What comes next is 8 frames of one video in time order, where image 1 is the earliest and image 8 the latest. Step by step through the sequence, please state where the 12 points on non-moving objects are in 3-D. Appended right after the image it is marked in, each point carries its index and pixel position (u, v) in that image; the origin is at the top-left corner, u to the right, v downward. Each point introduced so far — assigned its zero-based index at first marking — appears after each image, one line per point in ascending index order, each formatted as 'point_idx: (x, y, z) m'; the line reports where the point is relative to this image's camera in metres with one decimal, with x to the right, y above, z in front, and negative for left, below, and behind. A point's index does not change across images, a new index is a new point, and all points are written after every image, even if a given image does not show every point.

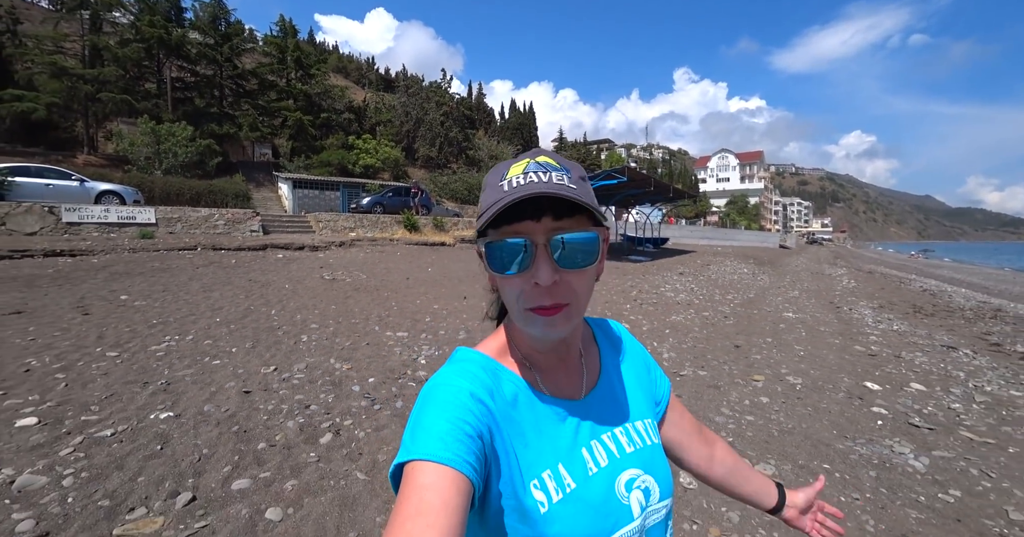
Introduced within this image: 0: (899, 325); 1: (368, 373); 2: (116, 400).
0: (+9.5, -1.3, +11.2) m
1: (-1.7, -1.2, +5.3) m
2: (-3.7, -1.2, +4.3) m
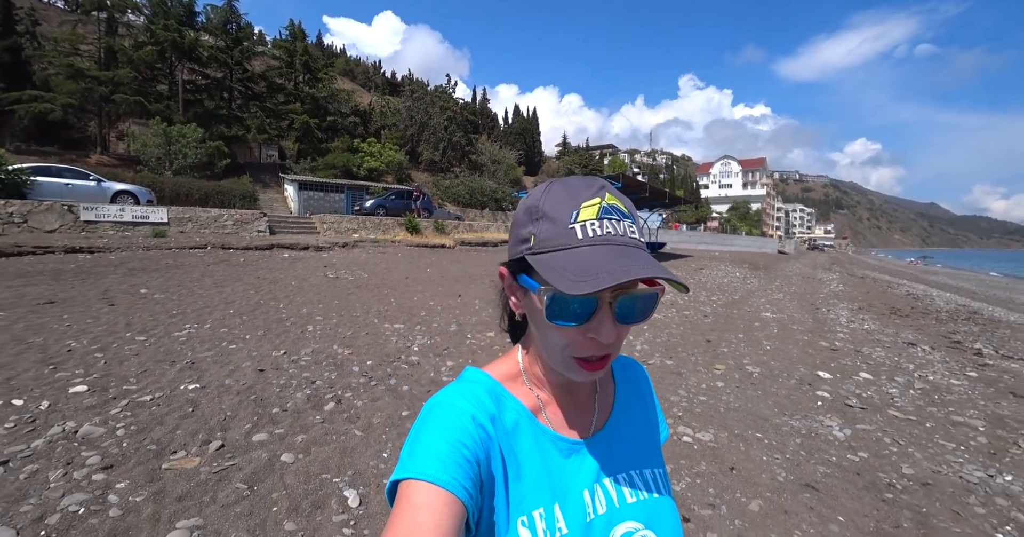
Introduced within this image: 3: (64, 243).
0: (+9.3, -1.4, +11.8) m
1: (-1.9, -1.2, +5.9) m
2: (-3.9, -1.1, +5.0) m
3: (-13.4, +0.7, +13.3) m
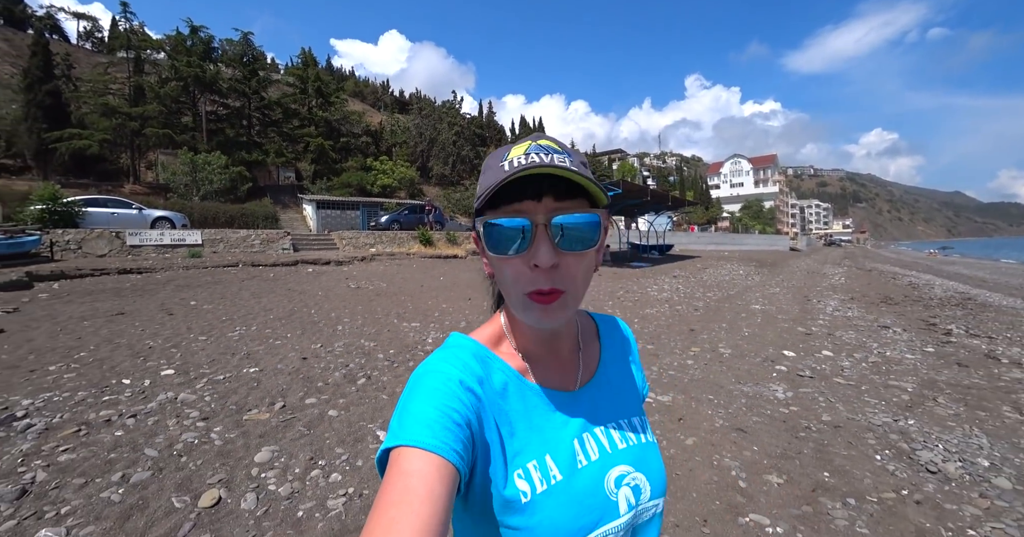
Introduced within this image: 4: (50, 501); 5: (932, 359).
0: (+9.5, -1.2, +12.5) m
1: (-2.0, -1.2, +7.1) m
2: (-4.0, -1.3, +6.2) m
3: (-13.2, +0.1, +14.9) m
4: (-3.2, -1.6, +3.1) m
5: (+7.2, -1.5, +7.7) m
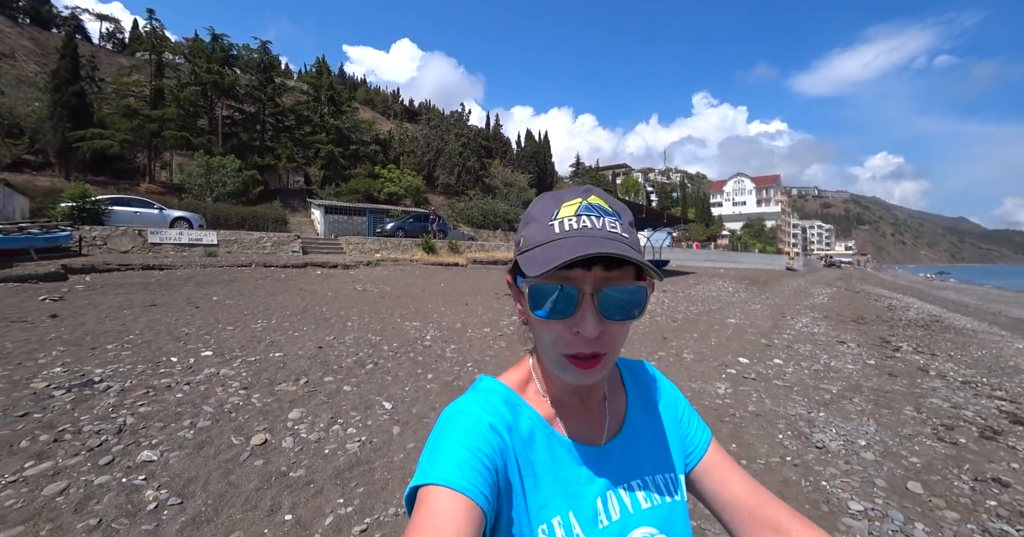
0: (+9.2, -1.8, +13.6) m
1: (-2.2, -1.3, +8.1) m
2: (-4.2, -1.3, +7.3) m
3: (-13.3, +0.2, +16.0) m
4: (-3.4, -1.5, +4.2) m
5: (+6.9, -1.9, +8.7) m
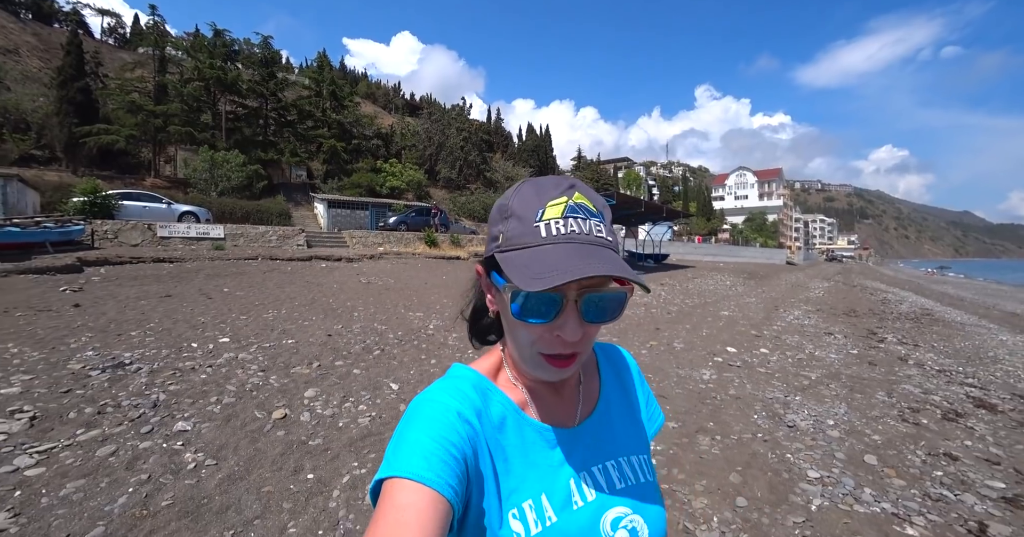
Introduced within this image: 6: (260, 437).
0: (+9.2, -1.6, +14.0) m
1: (-2.2, -1.2, +8.6) m
2: (-4.3, -1.1, +7.7) m
3: (-13.3, +0.5, +16.5) m
4: (-3.5, -1.4, +4.6) m
5: (+6.9, -1.8, +9.2) m
6: (-2.4, -1.6, +4.2) m
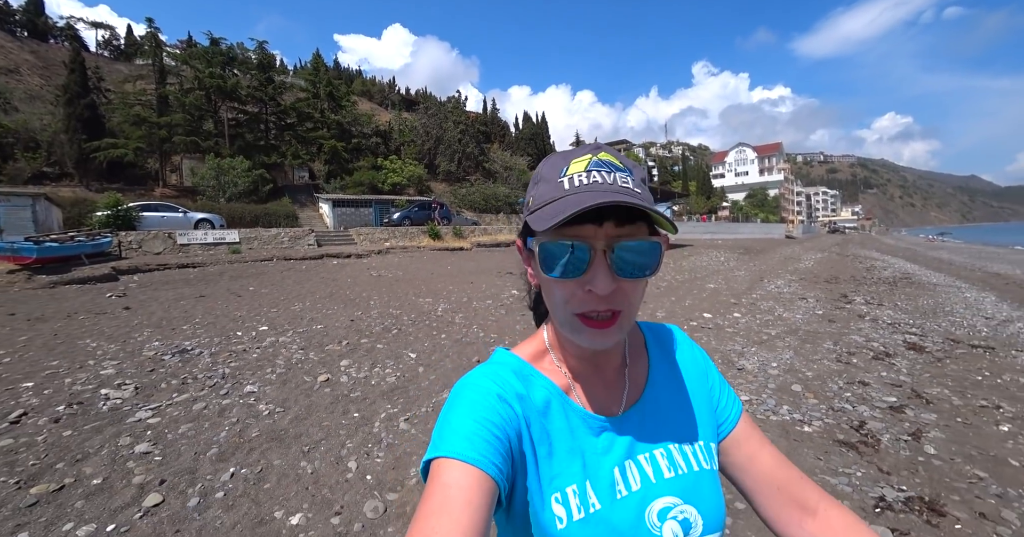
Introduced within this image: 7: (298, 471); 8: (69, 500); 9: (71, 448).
0: (+9.3, -0.6, +15.0) m
1: (-2.3, -1.0, +9.8) m
2: (-4.3, -1.1, +8.9) m
3: (-13.4, +0.3, +17.8) m
4: (-3.5, -1.4, +5.8) m
5: (+6.9, -1.1, +10.3) m
6: (-2.4, -1.5, +5.4) m
7: (-1.8, -1.7, +3.7) m
8: (-3.3, -1.7, +3.3) m
9: (-4.0, -1.6, +4.0) m
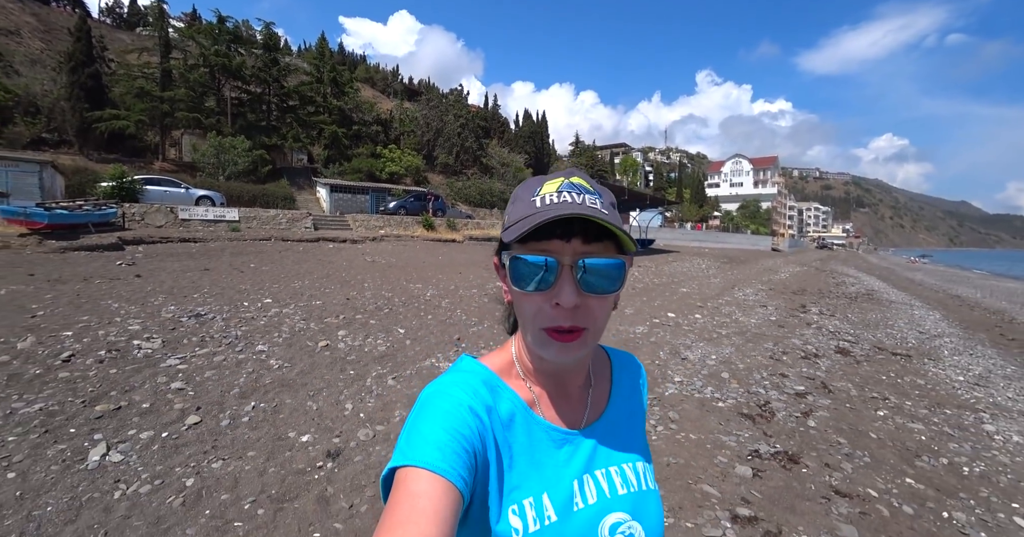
0: (+8.7, -1.0, +16.1) m
1: (-2.7, -0.7, +10.7) m
2: (-4.7, -0.6, +9.8) m
3: (-13.8, +1.3, +18.5) m
4: (-3.9, -1.1, +6.7) m
5: (+6.4, -1.3, +11.3) m
6: (-2.8, -1.2, +6.3) m
7: (-2.1, -1.4, +4.6) m
8: (-3.6, -1.4, +4.2) m
9: (-4.3, -1.2, +5.0) m
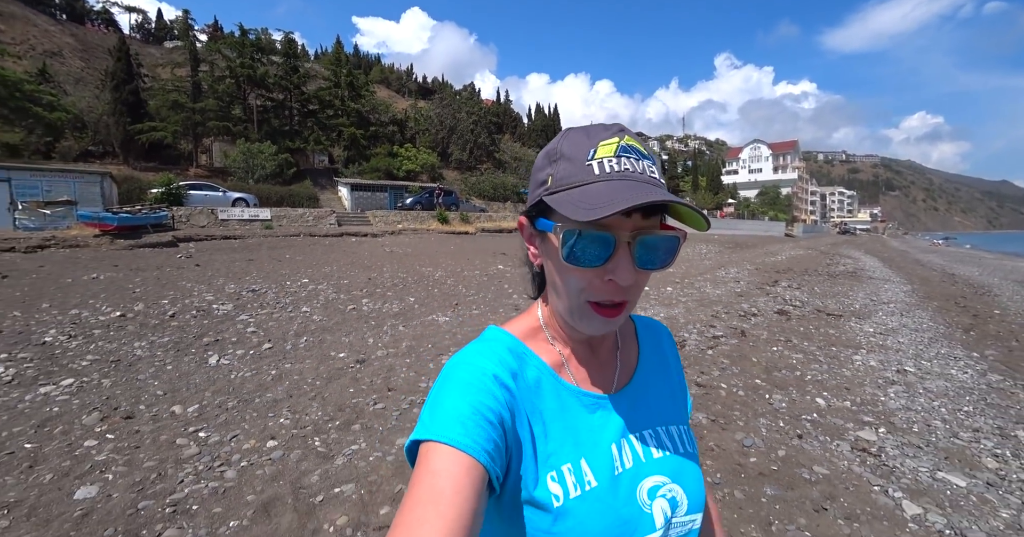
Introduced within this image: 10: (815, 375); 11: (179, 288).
0: (+8.8, -0.2, +17.7) m
1: (-2.8, -0.2, +12.7) m
2: (-4.9, -0.3, +11.9) m
3: (-13.7, +1.6, +21.0) m
4: (-4.2, -0.7, +8.8) m
5: (+6.3, -0.7, +13.0) m
6: (-3.2, -0.8, +8.4) m
7: (-2.5, -1.1, +6.6) m
8: (-4.0, -1.1, +6.3) m
9: (-4.7, -0.9, +7.1) m
10: (+4.3, -1.5, +6.3) m
11: (-7.6, -0.4, +10.2) m
